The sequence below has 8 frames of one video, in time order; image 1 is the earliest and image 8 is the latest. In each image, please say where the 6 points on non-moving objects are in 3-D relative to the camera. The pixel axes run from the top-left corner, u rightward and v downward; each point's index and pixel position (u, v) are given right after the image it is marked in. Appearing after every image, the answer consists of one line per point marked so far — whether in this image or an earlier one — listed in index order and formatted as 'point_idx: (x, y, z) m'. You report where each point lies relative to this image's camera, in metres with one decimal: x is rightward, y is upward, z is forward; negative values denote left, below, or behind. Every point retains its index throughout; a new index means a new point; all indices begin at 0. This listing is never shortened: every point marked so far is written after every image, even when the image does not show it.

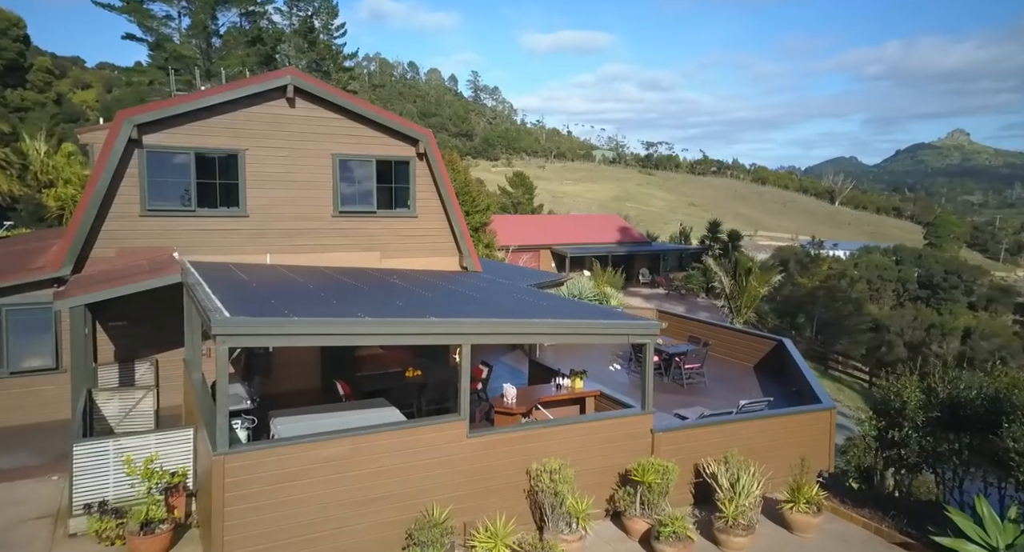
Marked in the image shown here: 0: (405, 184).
0: (-1.6, +1.4, +10.6) m
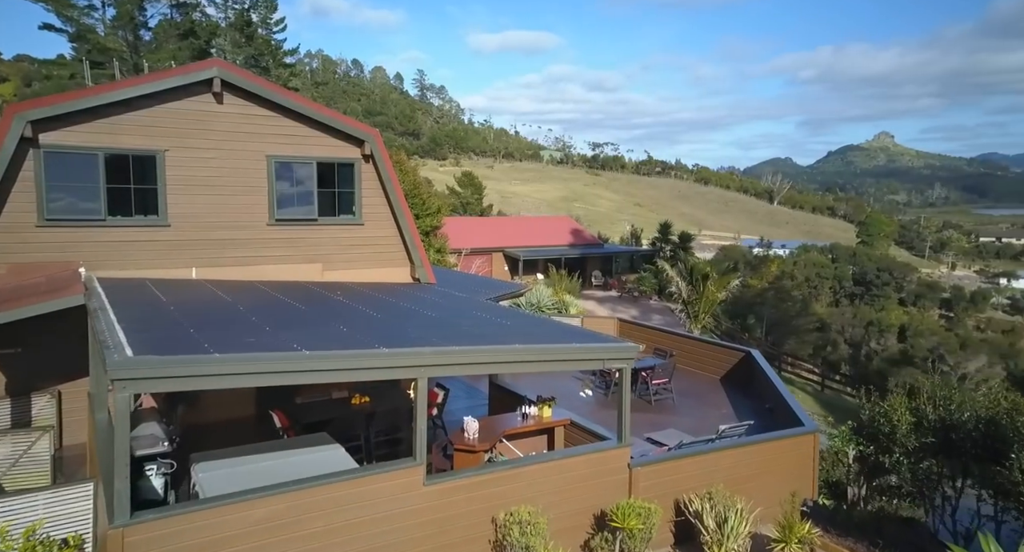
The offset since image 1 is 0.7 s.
0: (-2.3, +1.2, +9.7) m
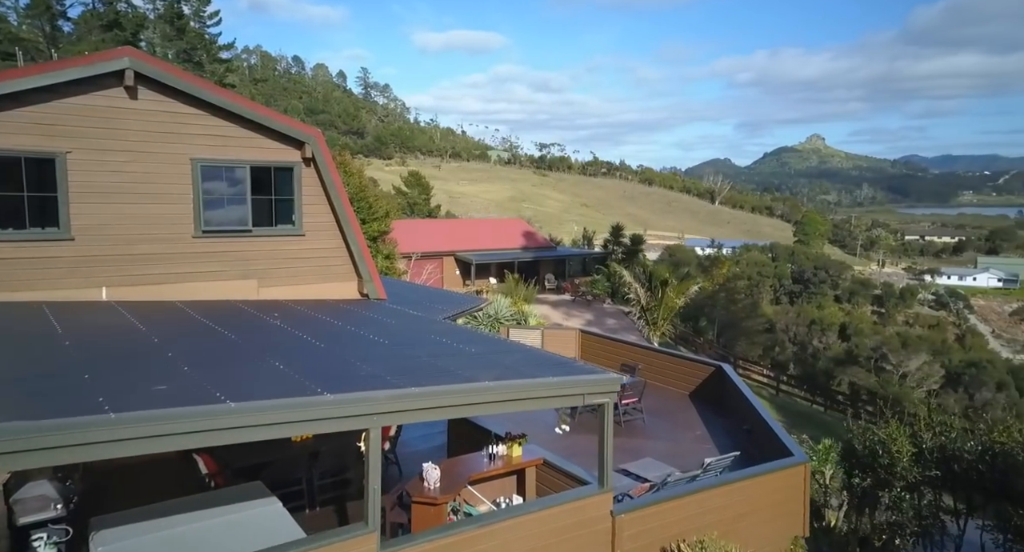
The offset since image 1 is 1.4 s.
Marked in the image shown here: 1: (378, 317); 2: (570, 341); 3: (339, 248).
0: (-2.8, +1.0, +8.7) m
1: (-1.5, -0.5, +7.8) m
2: (+1.1, -1.2, +13.0) m
3: (-2.3, +0.4, +9.2) m
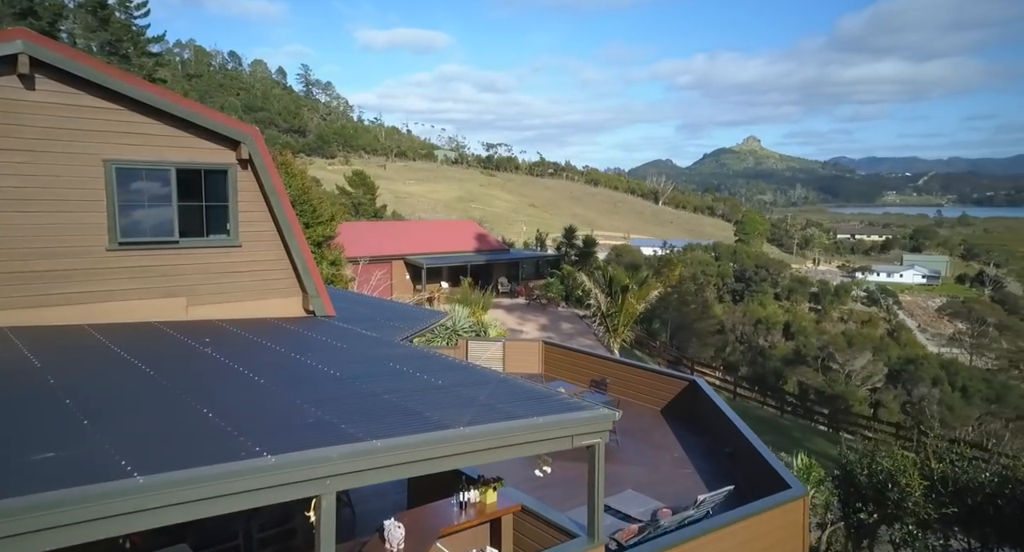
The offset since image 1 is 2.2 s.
0: (-3.2, +0.8, +7.7) m
1: (-1.8, -0.6, +6.9) m
2: (+0.4, -1.4, +12.3) m
3: (-2.7, +0.2, +8.2) m
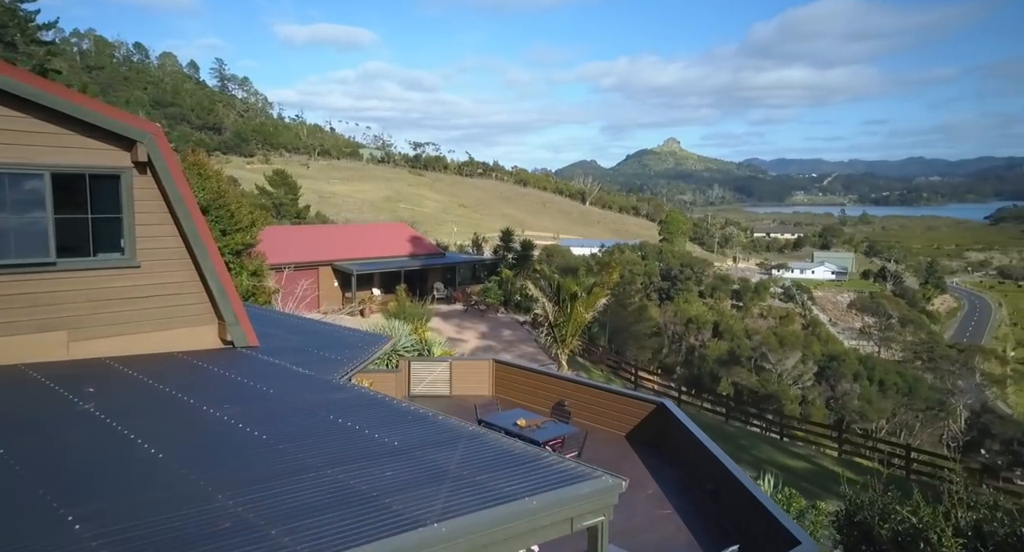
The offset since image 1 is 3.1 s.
0: (-3.6, +0.6, +6.3) m
1: (-2.1, -0.9, +5.6) m
2: (-0.5, -1.6, +11.2) m
3: (-3.2, -0.1, +6.8) m
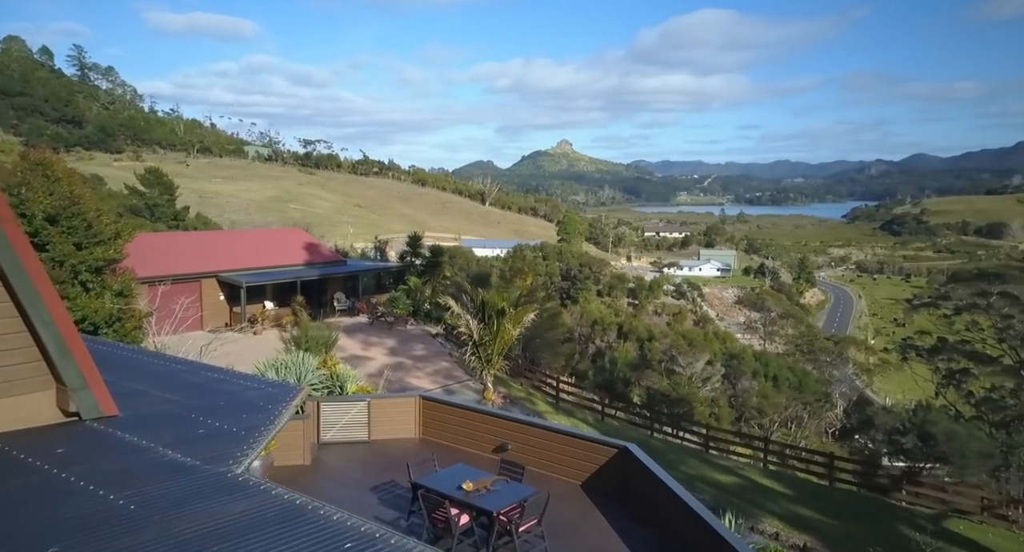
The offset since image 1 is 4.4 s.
0: (-3.8, +0.2, +4.2) m
1: (-2.2, -1.2, +3.8) m
2: (-1.4, -1.9, +9.6) m
3: (-3.5, -0.4, +4.8) m
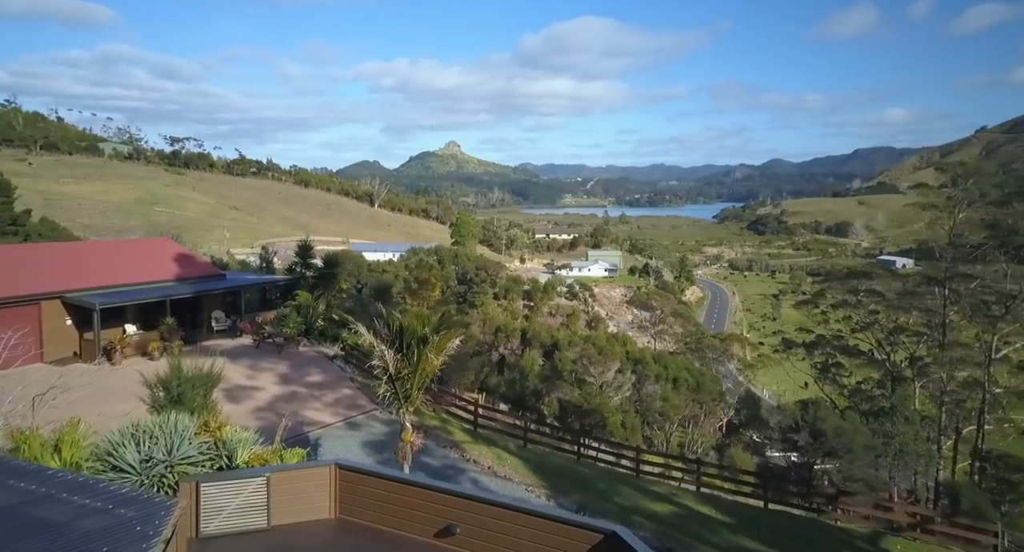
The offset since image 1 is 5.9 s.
0: (-3.6, -0.2, +1.7) m
1: (-1.9, -1.5, +1.6) m
2: (-2.1, -2.3, +7.4) m
3: (-3.3, -0.8, +2.4) m
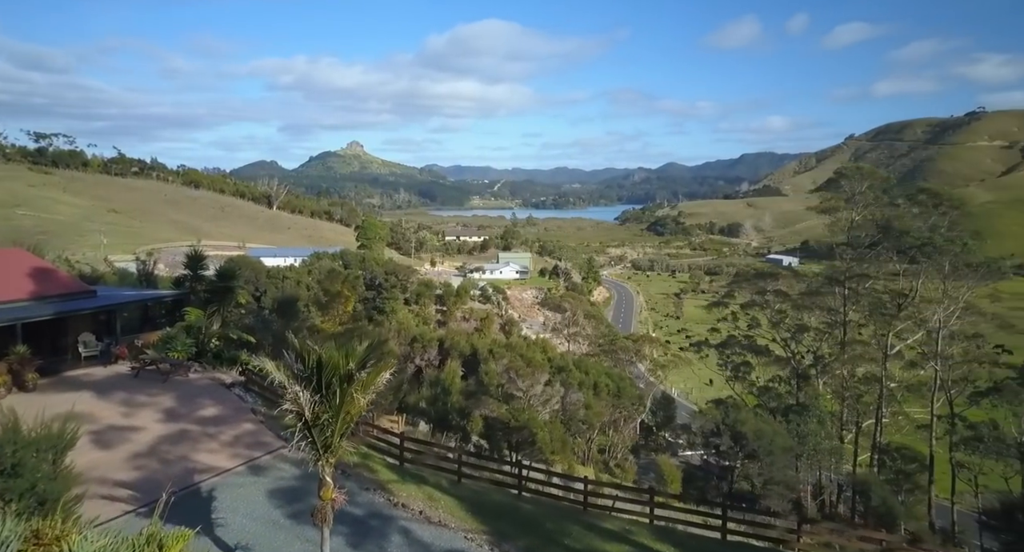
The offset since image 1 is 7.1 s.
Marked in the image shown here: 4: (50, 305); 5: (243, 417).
0: (-3.0, -0.4, -0.8) m
1: (-1.3, -1.8, -0.7) m
2: (-2.2, -2.5, +5.0) m
3: (-2.8, -1.1, -0.1) m
4: (-11.5, -0.7, +17.2) m
5: (-6.0, -3.2, +15.5) m
